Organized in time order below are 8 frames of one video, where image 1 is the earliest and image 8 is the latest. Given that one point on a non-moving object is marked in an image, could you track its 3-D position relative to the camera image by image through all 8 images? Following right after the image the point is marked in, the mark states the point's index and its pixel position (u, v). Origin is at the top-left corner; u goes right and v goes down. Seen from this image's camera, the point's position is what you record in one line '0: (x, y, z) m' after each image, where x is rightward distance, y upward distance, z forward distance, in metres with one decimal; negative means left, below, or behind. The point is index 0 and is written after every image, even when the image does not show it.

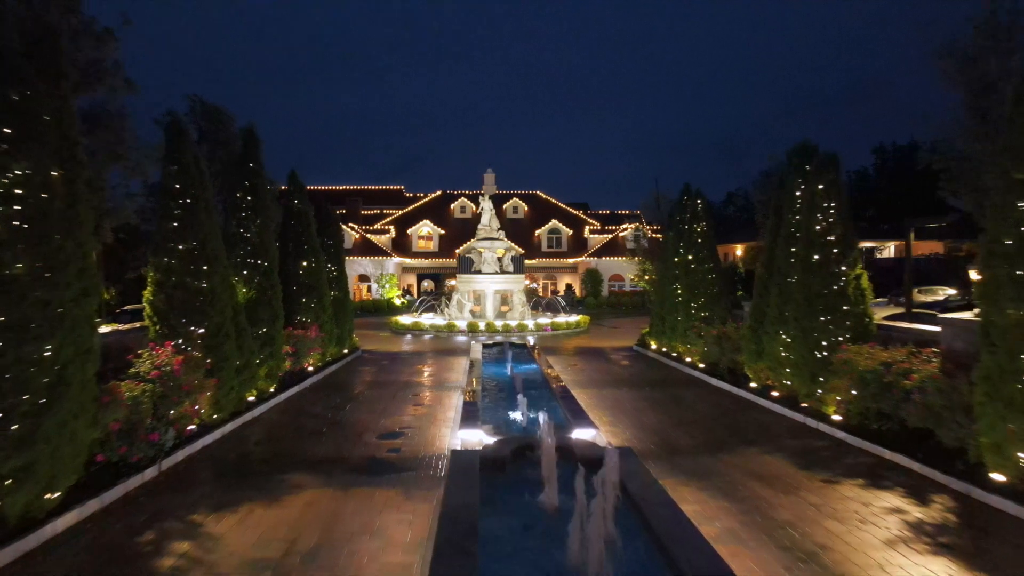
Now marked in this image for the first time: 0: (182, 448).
0: (-3.9, -1.9, +8.7) m
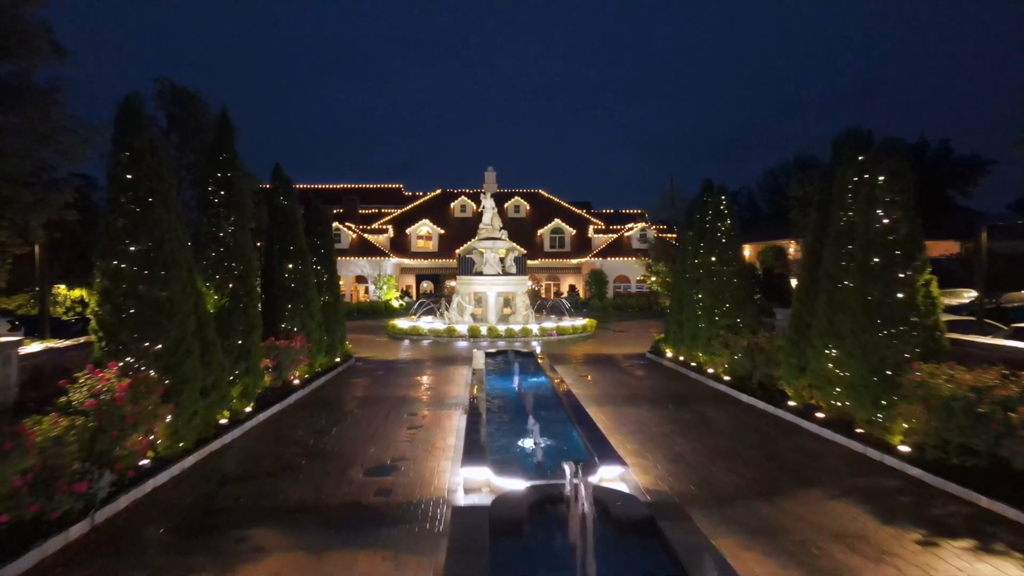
0: (-3.7, -2.0, +7.2) m
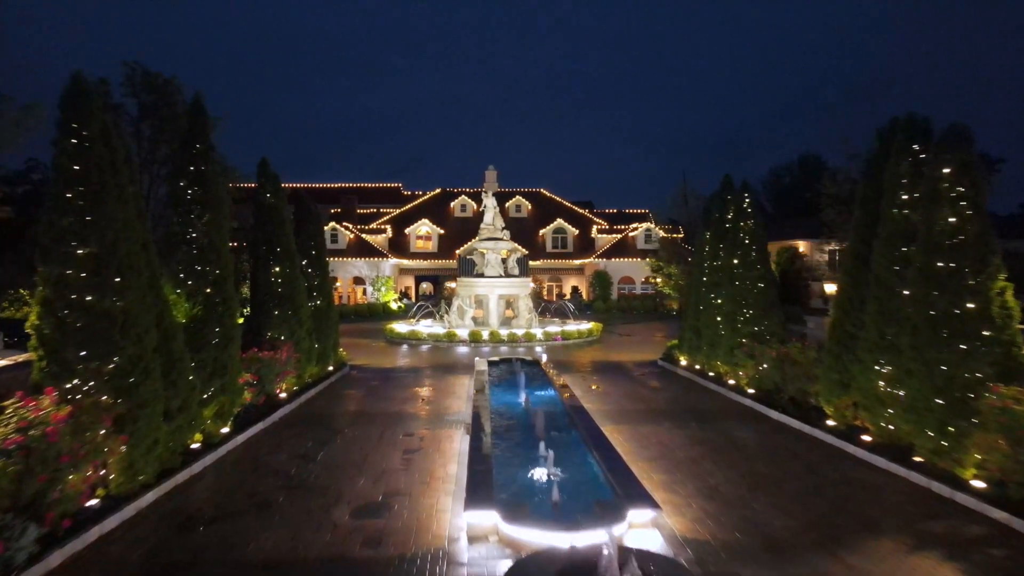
0: (-3.6, -2.1, +5.9) m
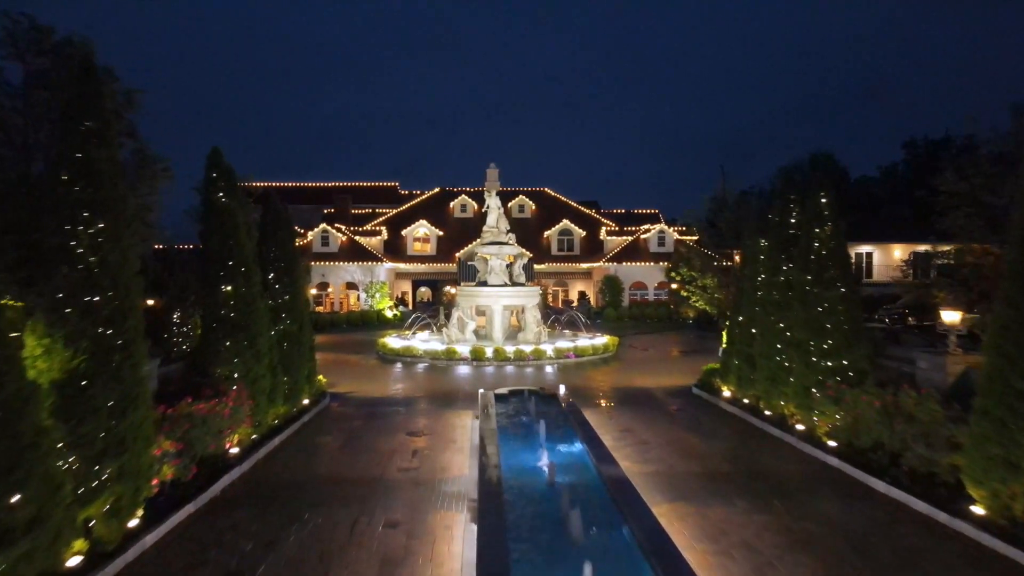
0: (-3.4, -2.4, +2.9) m
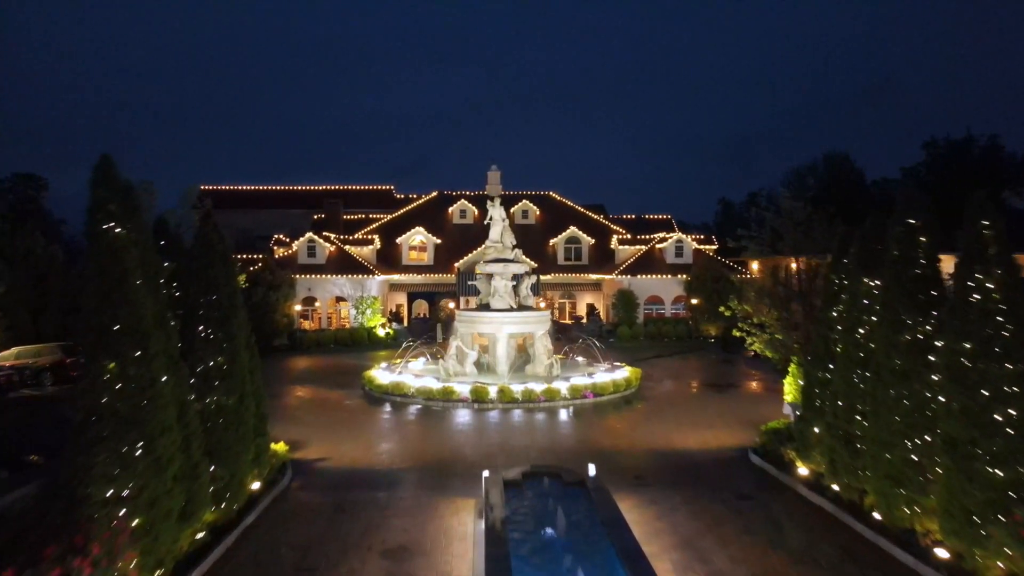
0: (-3.1, -3.2, -0.8) m
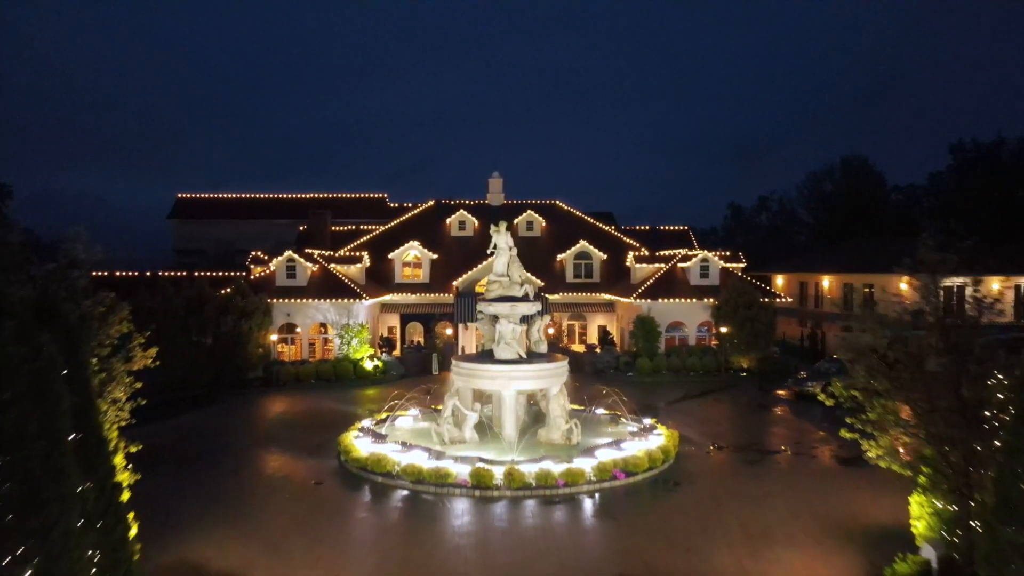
0: (-2.9, -4.4, -5.2) m
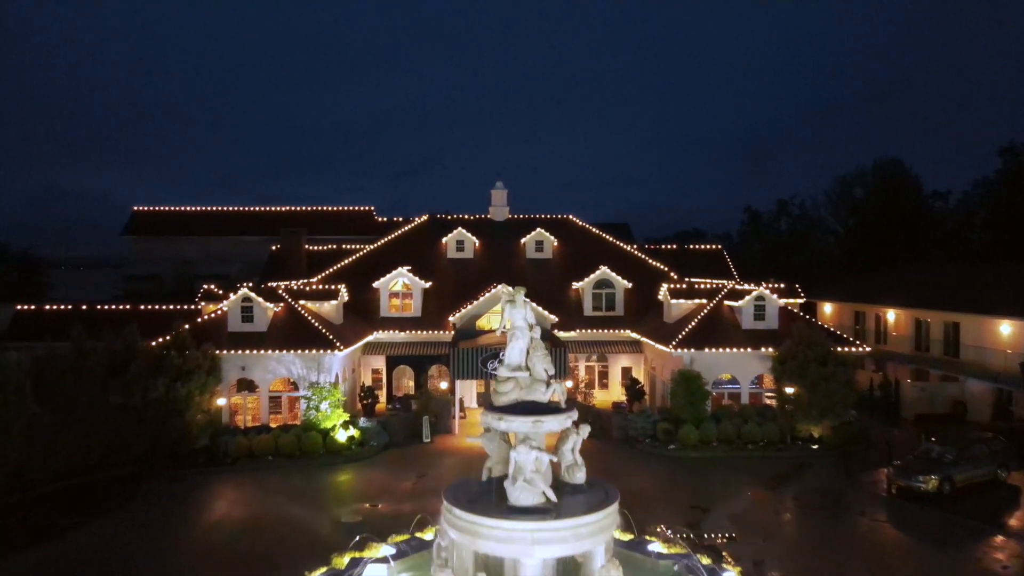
0: (-2.5, -6.3, -12.1) m
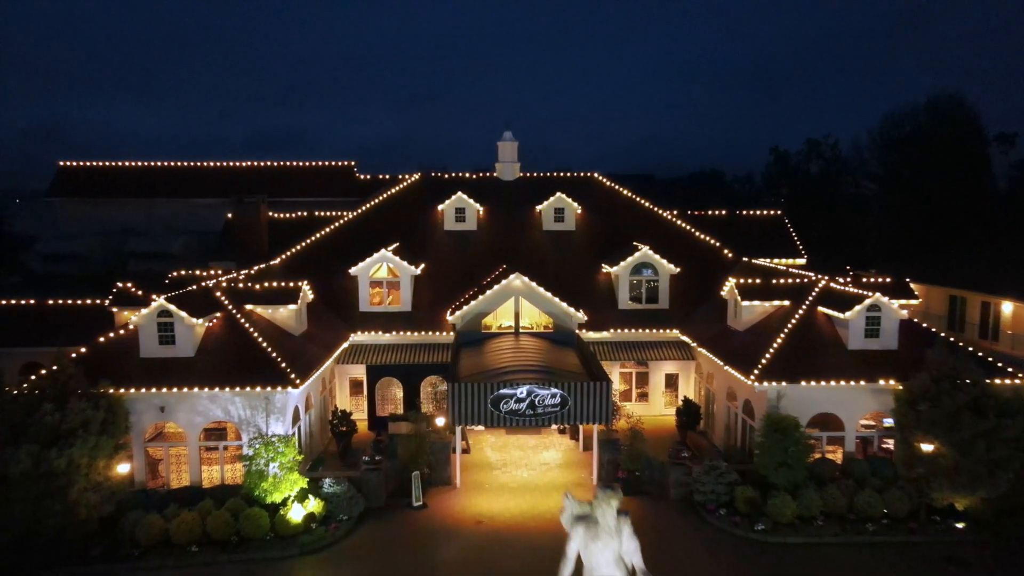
0: (-1.8, -10.2, -19.4) m
